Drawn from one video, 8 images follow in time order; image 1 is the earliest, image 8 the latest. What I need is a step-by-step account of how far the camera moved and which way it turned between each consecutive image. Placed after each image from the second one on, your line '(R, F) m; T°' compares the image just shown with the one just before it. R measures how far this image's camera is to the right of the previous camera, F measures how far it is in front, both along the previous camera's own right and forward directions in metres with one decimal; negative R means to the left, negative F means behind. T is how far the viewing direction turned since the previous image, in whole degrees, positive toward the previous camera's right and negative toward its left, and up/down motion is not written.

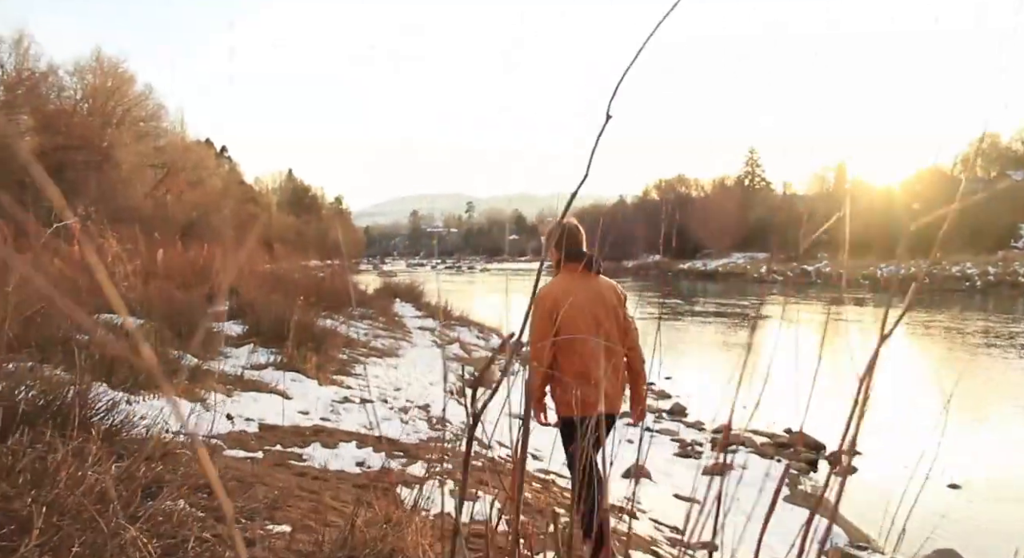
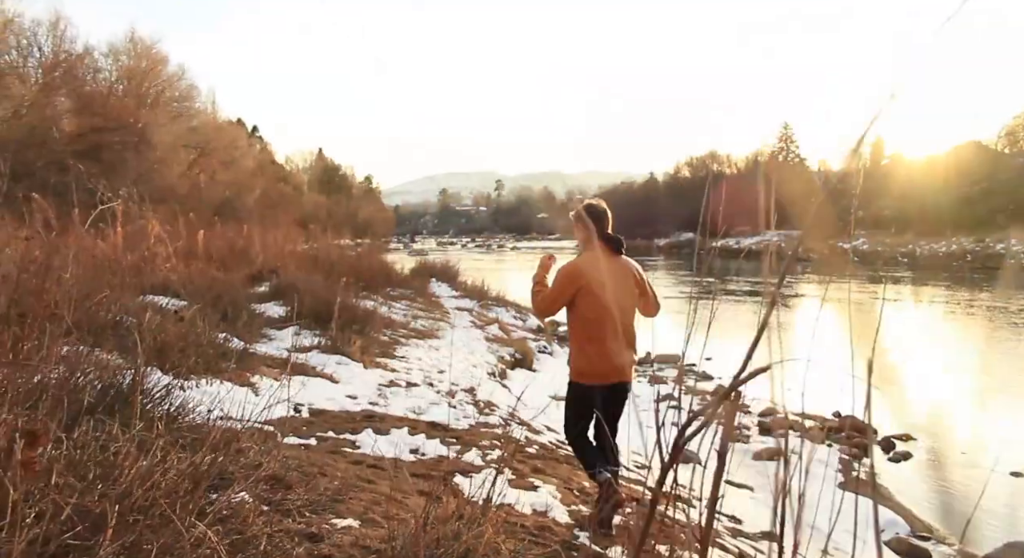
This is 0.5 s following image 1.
(-0.2, +0.2) m; -2°
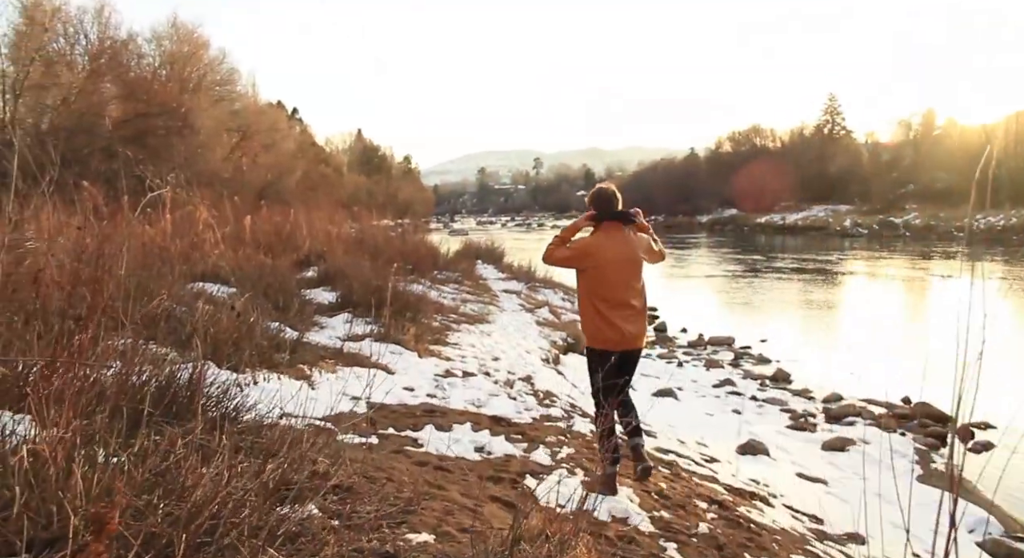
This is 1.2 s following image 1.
(-0.2, +0.3) m; -3°
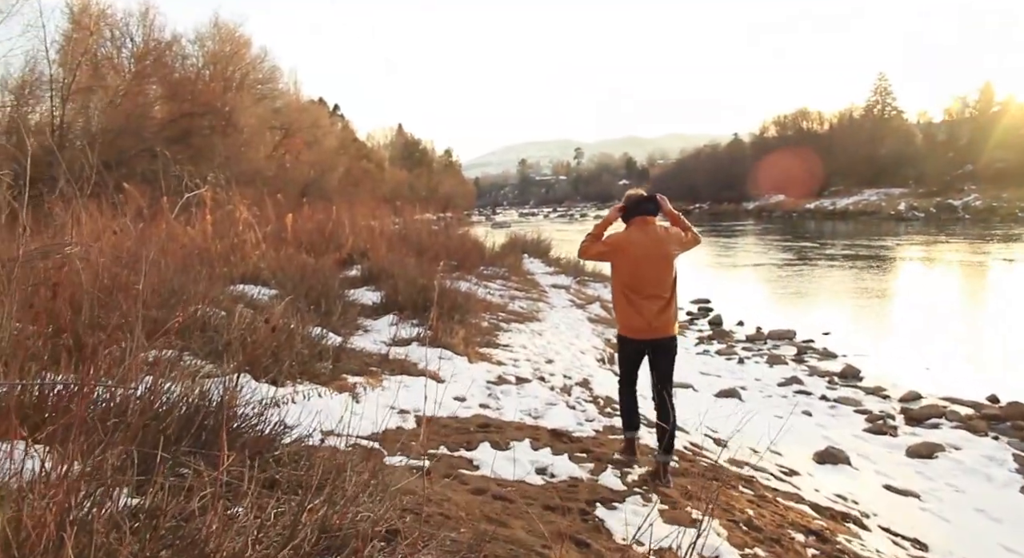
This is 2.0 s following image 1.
(-0.1, +0.5) m; -3°
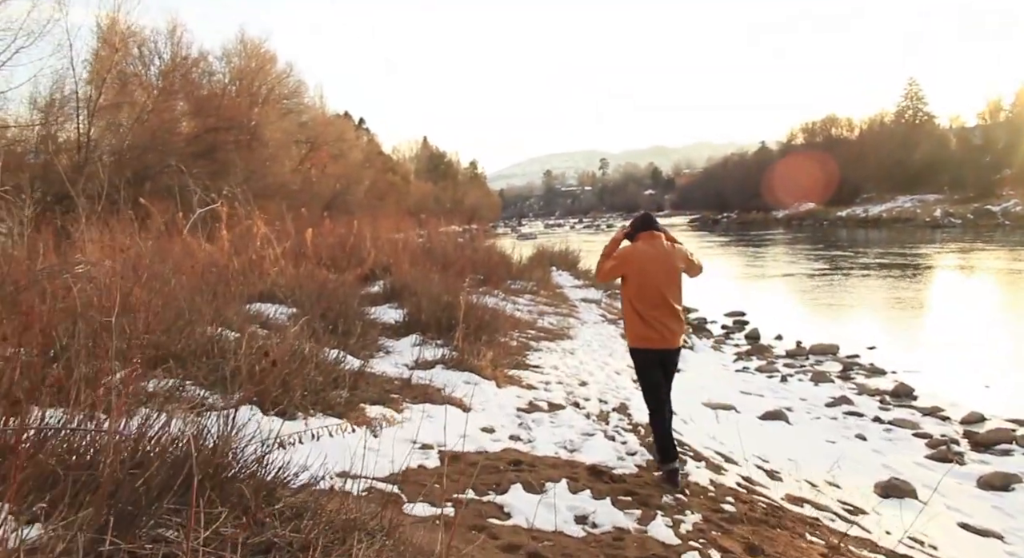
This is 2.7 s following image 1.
(0.0, +0.5) m; -2°
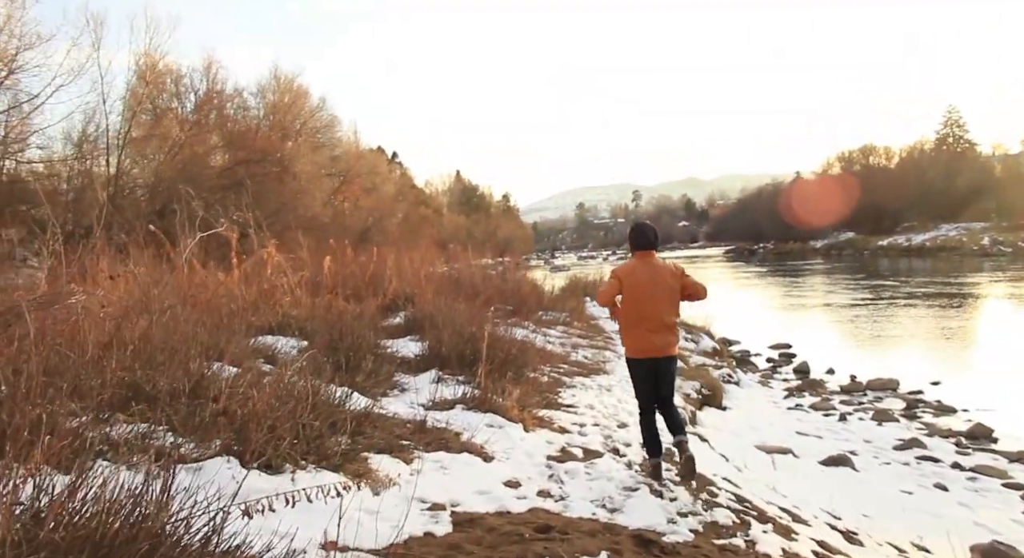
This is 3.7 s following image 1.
(0.0, +0.8) m; -3°
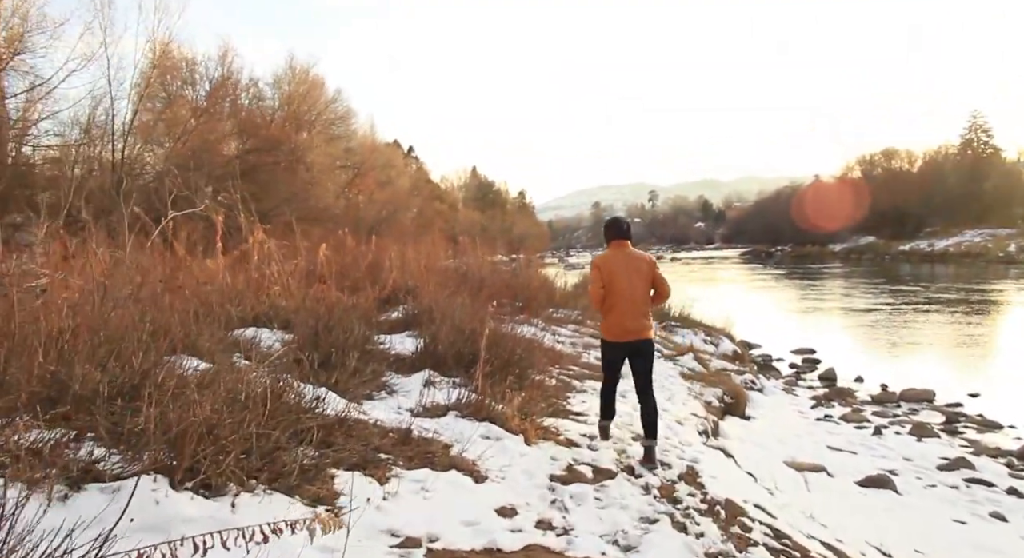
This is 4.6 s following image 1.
(+0.1, +0.8) m; -1°
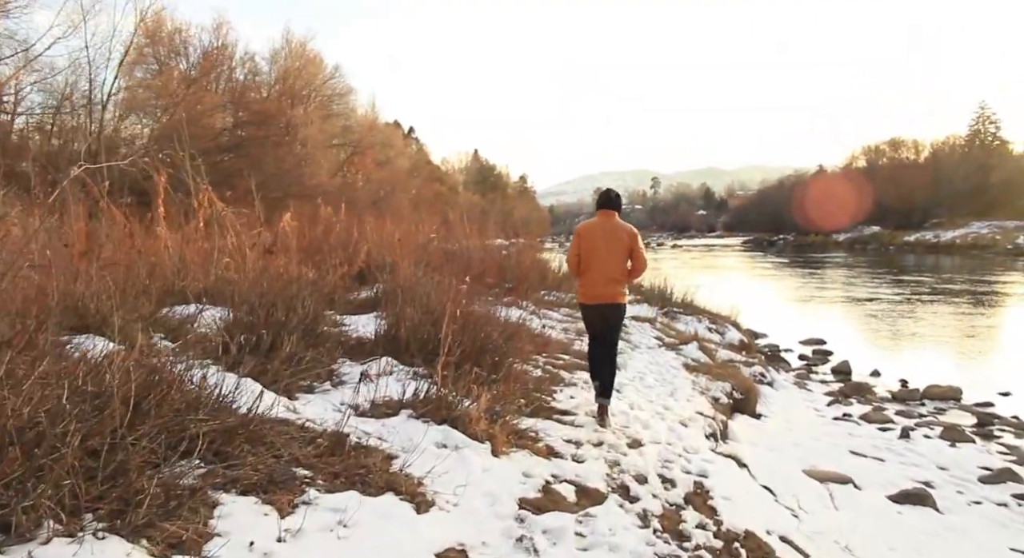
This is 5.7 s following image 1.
(+0.2, +1.1) m; 0°
